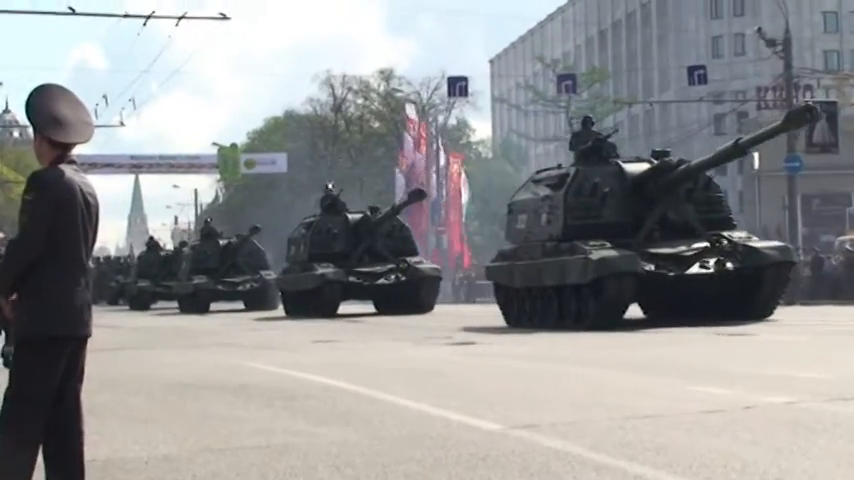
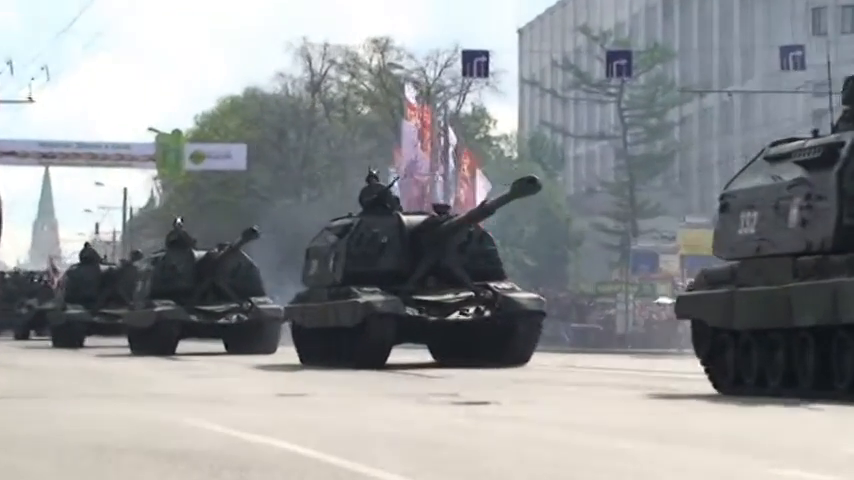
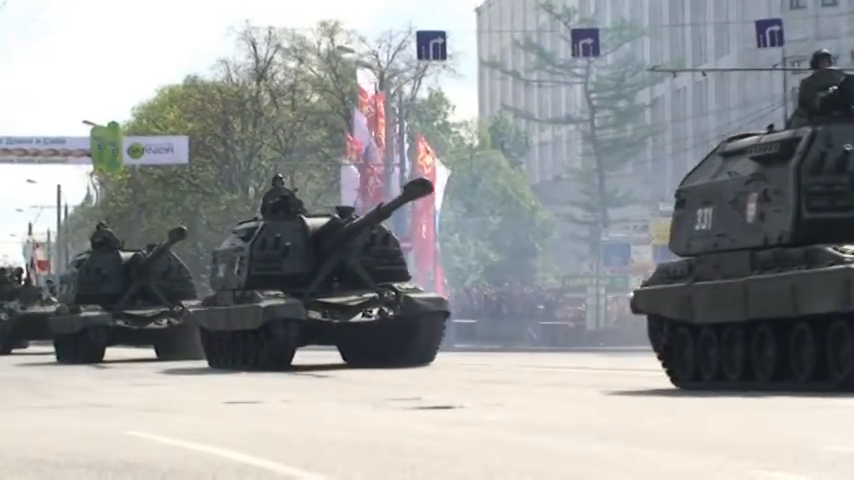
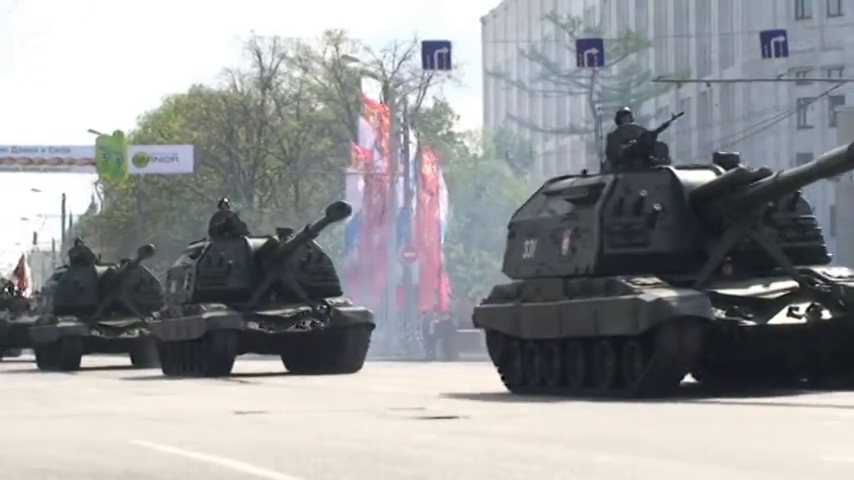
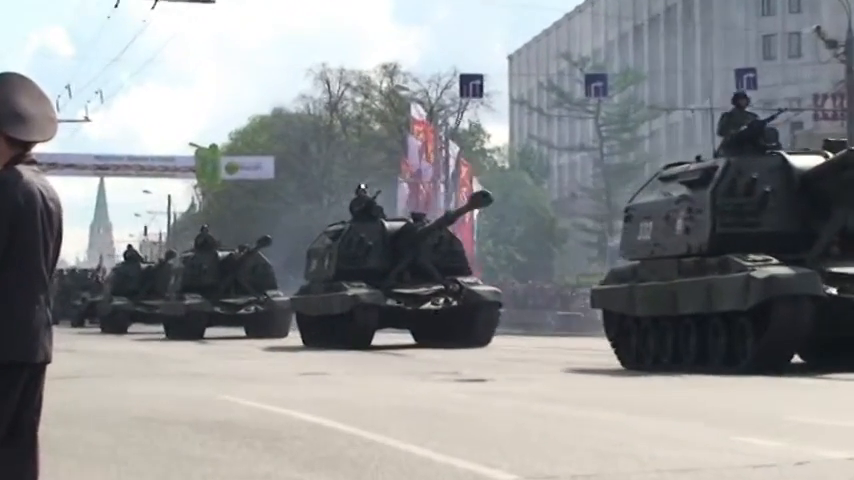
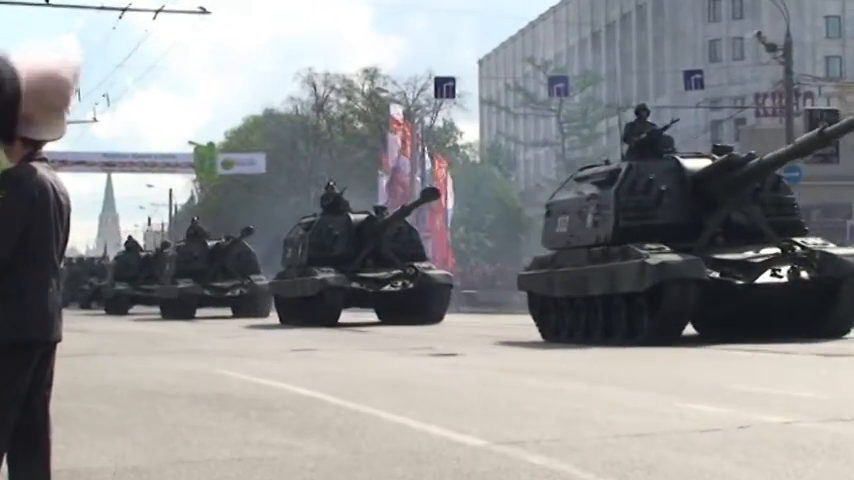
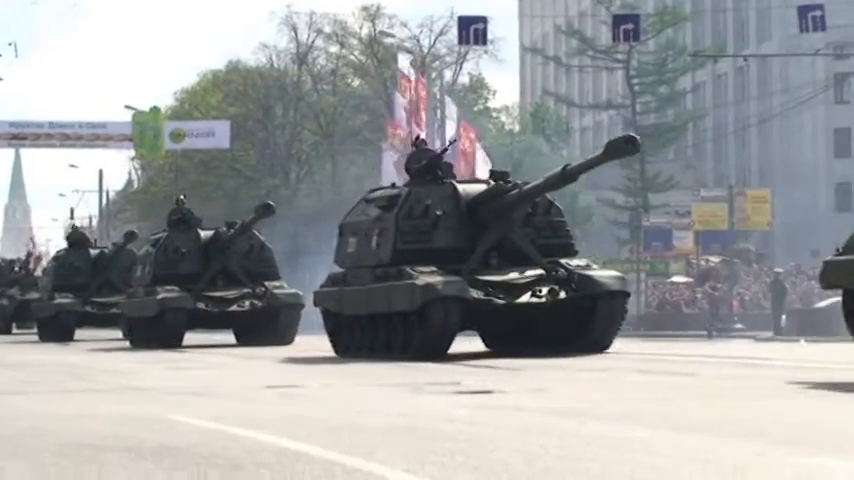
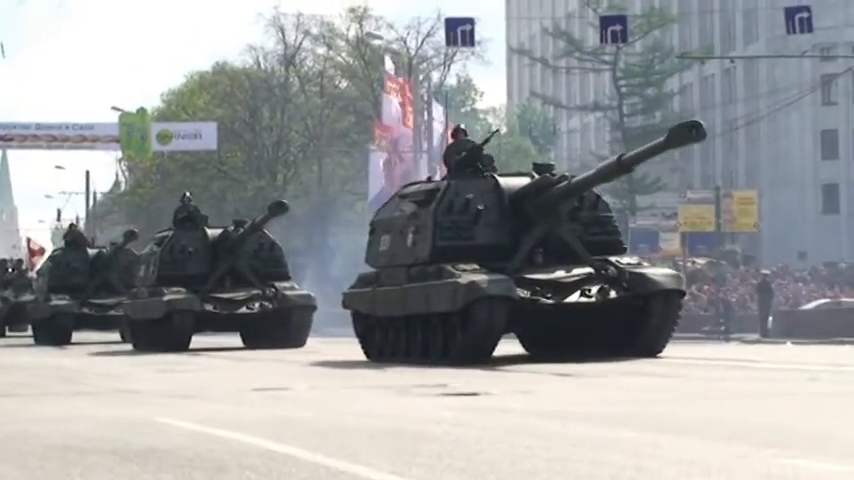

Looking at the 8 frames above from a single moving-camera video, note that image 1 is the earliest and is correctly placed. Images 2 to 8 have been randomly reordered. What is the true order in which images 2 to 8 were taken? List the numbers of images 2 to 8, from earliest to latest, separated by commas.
6, 5, 2, 7, 8, 4, 3
